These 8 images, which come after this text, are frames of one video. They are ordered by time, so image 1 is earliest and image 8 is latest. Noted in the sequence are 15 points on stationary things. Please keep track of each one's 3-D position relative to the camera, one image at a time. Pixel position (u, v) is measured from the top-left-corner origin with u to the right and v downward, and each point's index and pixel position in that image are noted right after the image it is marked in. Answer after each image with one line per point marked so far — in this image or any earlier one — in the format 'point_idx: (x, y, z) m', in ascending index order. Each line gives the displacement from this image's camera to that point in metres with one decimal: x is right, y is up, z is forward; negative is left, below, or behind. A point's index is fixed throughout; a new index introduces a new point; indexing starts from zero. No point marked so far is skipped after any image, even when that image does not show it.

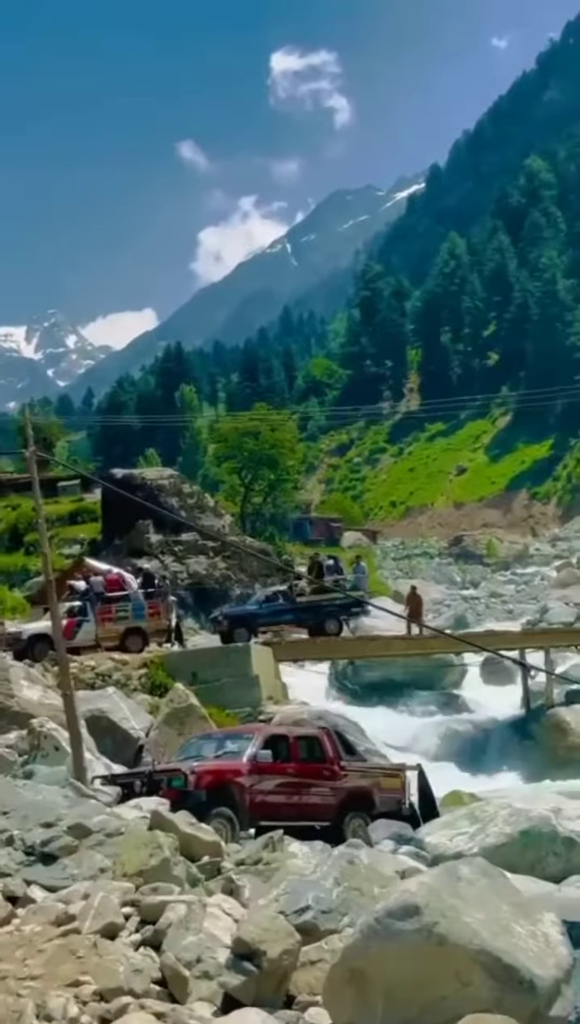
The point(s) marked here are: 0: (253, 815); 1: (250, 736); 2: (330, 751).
0: (-0.3, -2.8, +14.1) m
1: (-0.4, -2.2, +14.7) m
2: (+0.4, -2.4, +15.2) m
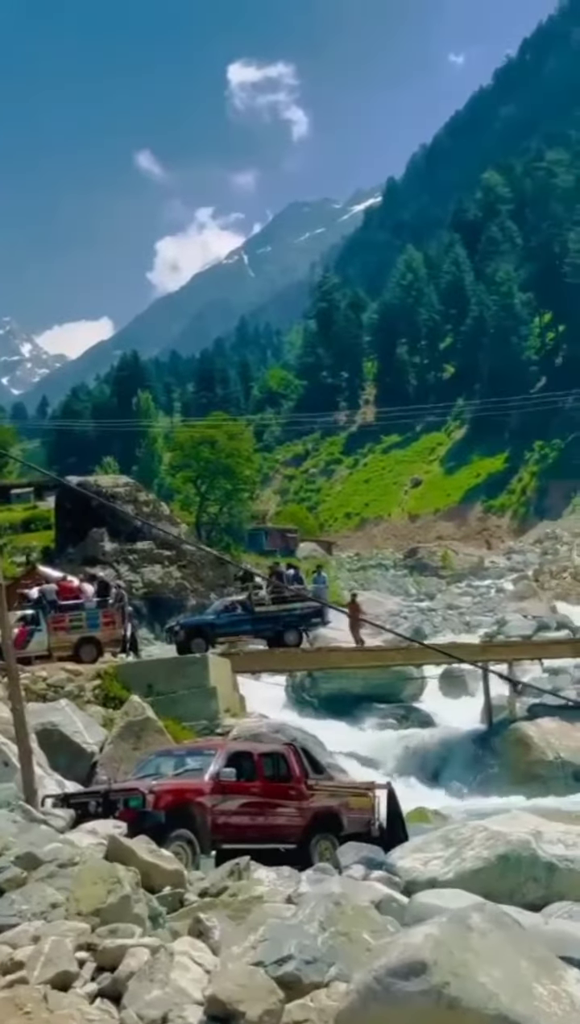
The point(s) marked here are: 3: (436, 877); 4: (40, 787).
0: (-0.7, -2.8, +13.2) m
1: (-0.7, -2.2, +13.8) m
2: (+0.1, -2.4, +14.3) m
3: (+1.2, -3.0, +12.7) m
4: (-2.7, -3.1, +16.5) m
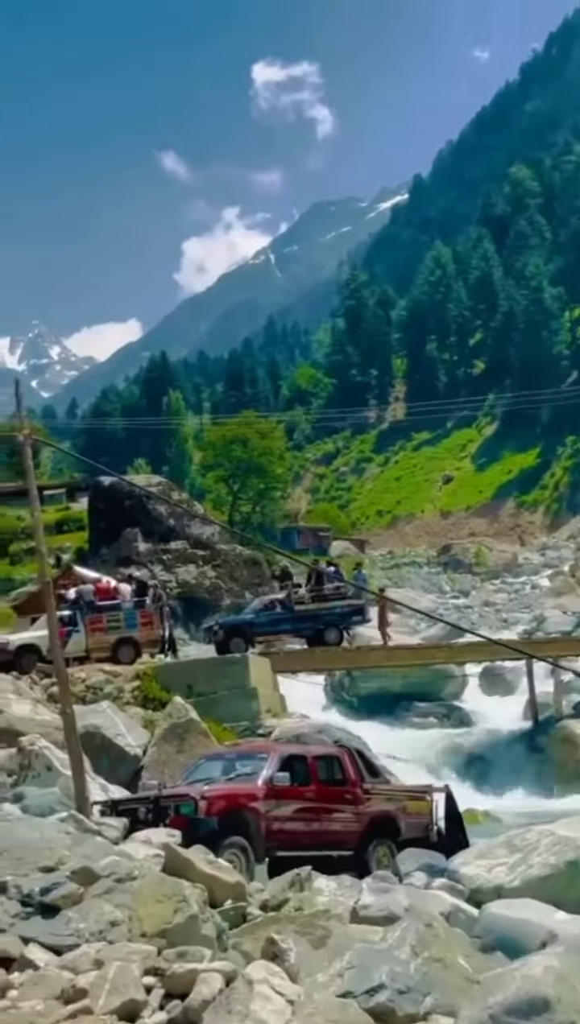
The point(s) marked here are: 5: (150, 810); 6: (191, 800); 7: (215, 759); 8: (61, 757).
0: (-0.2, -2.8, +12.7) m
1: (-0.2, -2.1, +13.3) m
2: (+0.6, -2.4, +13.8) m
3: (+1.7, -3.0, +12.1) m
4: (-2.2, -3.1, +16.0) m
5: (-1.2, -2.5, +12.7) m
6: (-0.8, -2.3, +12.5) m
7: (-0.7, -2.2, +13.9) m
8: (-2.6, -2.8, +17.7) m
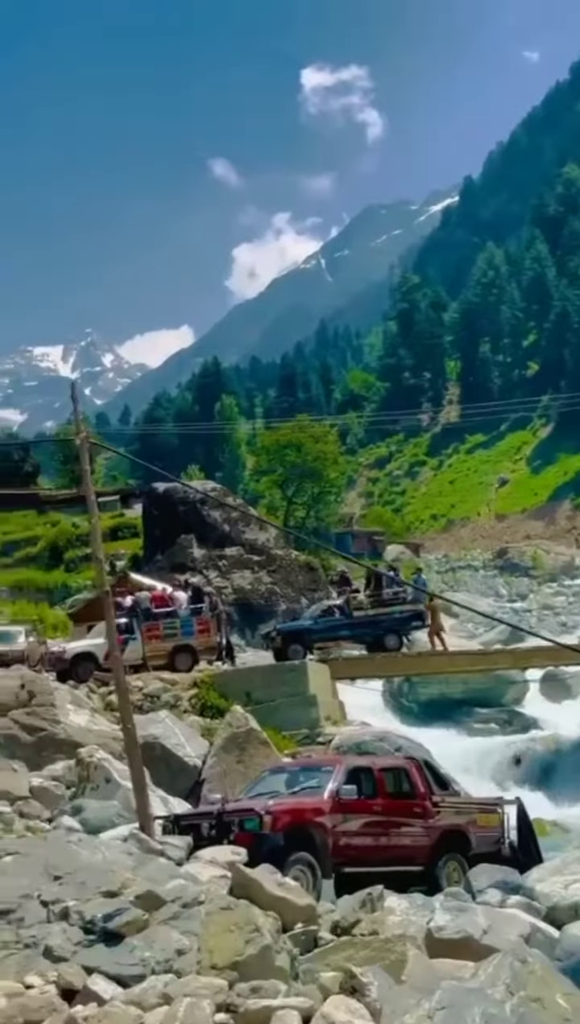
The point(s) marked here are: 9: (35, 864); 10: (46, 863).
0: (+0.4, -2.8, +12.3) m
1: (+0.3, -2.2, +12.9) m
2: (+1.1, -2.4, +13.3) m
3: (+2.2, -3.0, +11.7) m
4: (-1.5, -3.1, +15.7) m
5: (-0.6, -2.5, +12.3) m
6: (-0.3, -2.4, +12.1) m
7: (-0.1, -2.3, +13.5) m
8: (-1.9, -2.9, +17.3) m
9: (-1.5, -2.1, +8.9) m
10: (-1.4, -2.0, +8.8) m
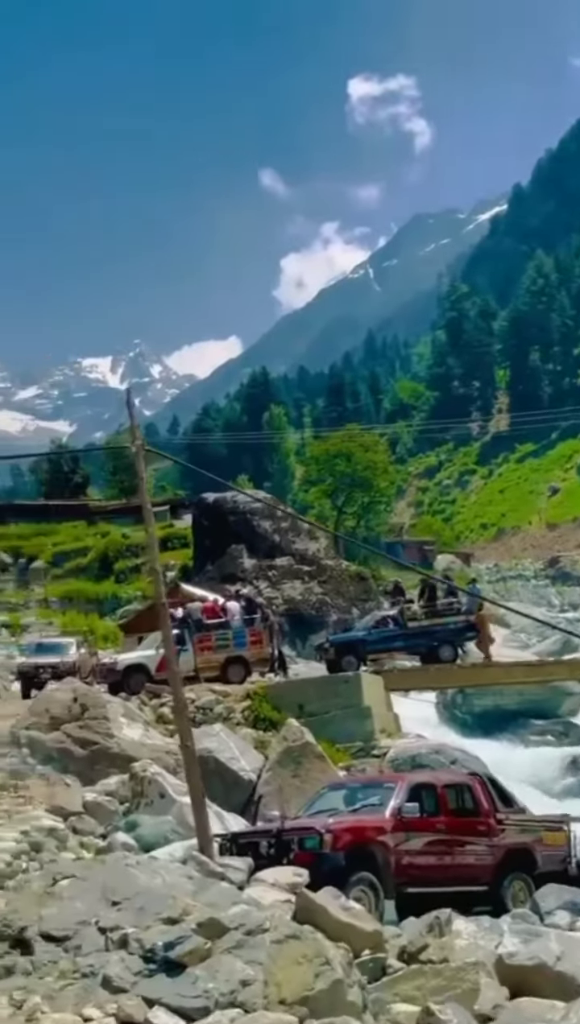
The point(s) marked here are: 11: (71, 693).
0: (+0.8, -2.9, +11.9) m
1: (+0.8, -2.2, +12.5) m
2: (+1.6, -2.5, +13.0) m
3: (+2.7, -3.0, +11.2) m
4: (-0.9, -3.2, +15.4) m
5: (-0.1, -2.6, +12.0) m
6: (+0.2, -2.5, +11.7) m
7: (+0.4, -2.4, +13.1) m
8: (-1.3, -3.0, +17.0) m
9: (-1.1, -2.1, +8.6) m
10: (-1.0, -2.1, +8.5) m
11: (-2.8, -2.3, +19.6) m
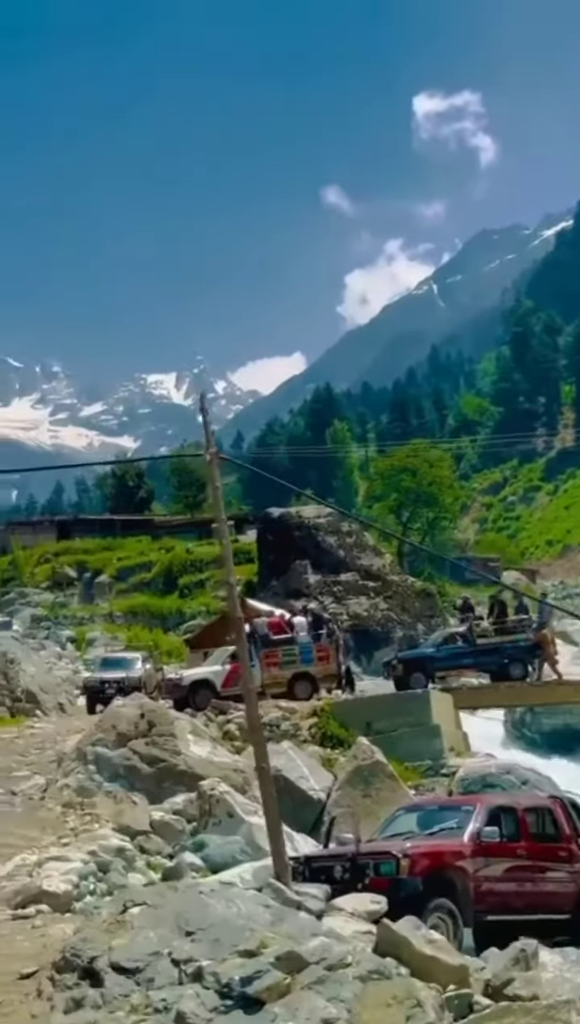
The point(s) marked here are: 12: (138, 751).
0: (+1.4, -3.0, +11.5) m
1: (+1.4, -2.3, +12.1) m
2: (+2.2, -2.6, +12.5) m
3: (+3.2, -3.1, +10.7) m
4: (-0.2, -3.4, +15.0) m
5: (+0.4, -2.7, +11.6) m
6: (+0.8, -2.6, +11.3) m
7: (+1.0, -2.5, +12.7) m
8: (-0.5, -3.2, +16.7) m
9: (-0.7, -2.2, +8.2) m
10: (-0.6, -2.1, +8.2) m
11: (-1.9, -2.5, +19.3) m
12: (-1.8, -2.8, +17.8) m
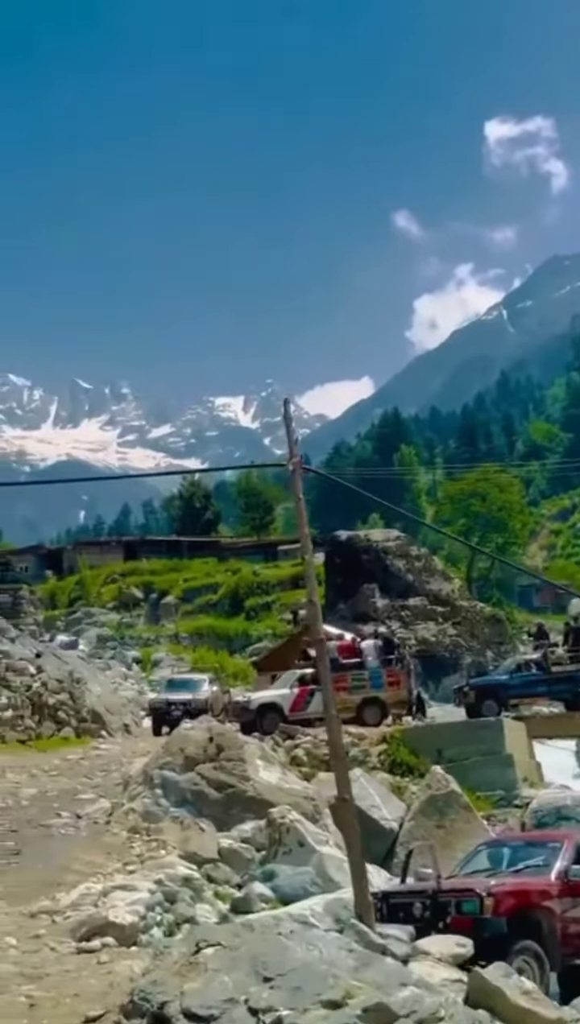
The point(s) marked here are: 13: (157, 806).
0: (+1.9, -3.1, +10.9) m
1: (+2.0, -2.5, +11.5) m
2: (+2.8, -2.7, +11.8) m
3: (+3.7, -3.3, +10.0) m
4: (+0.5, -3.6, +14.4) m
5: (+1.0, -2.8, +11.0) m
6: (+1.3, -2.7, +10.7) m
7: (+1.6, -2.6, +12.1) m
8: (+0.3, -3.4, +16.1) m
9: (-0.3, -2.2, +7.7) m
10: (-0.2, -2.2, +7.6) m
11: (-1.0, -2.7, +18.8) m
12: (-0.9, -3.0, +17.3) m
13: (-1.4, -3.2, +16.7) m
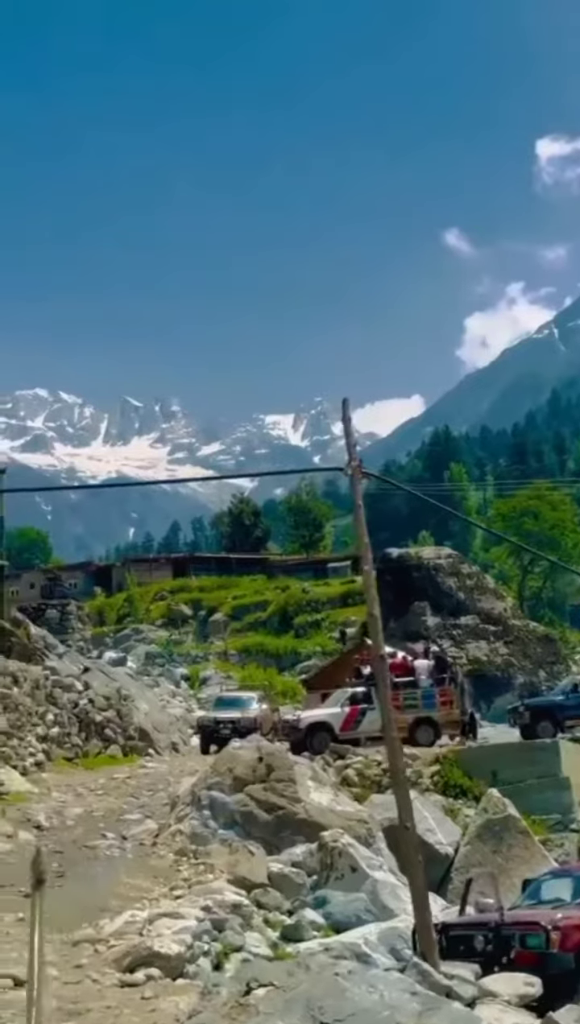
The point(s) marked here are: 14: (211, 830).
0: (+2.3, -3.2, +10.2) m
1: (+2.4, -2.6, +10.9) m
2: (+3.2, -2.8, +11.2) m
3: (+4.0, -3.4, +9.3) m
4: (+1.0, -3.7, +13.8) m
5: (+1.3, -2.9, +10.4) m
6: (+1.7, -2.8, +10.1) m
7: (+2.0, -2.7, +11.5) m
8: (+0.8, -3.5, +15.5) m
9: (0.0, -2.3, +7.1) m
10: (+0.1, -2.2, +7.1) m
11: (-0.4, -2.9, +18.2) m
12: (-0.4, -3.1, +16.8) m
13: (-0.9, -3.3, +16.2) m
14: (-0.8, -3.4, +16.1) m
